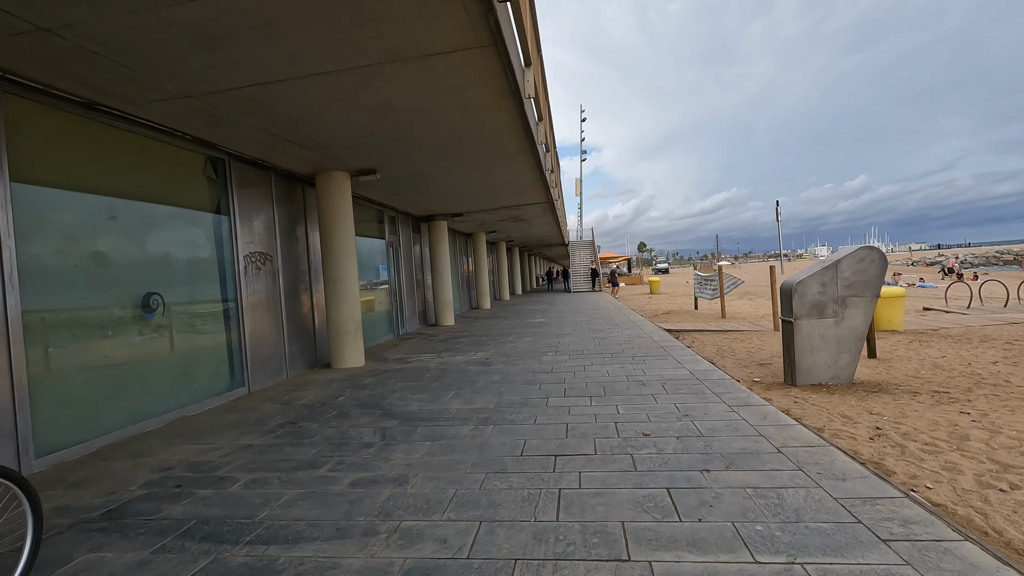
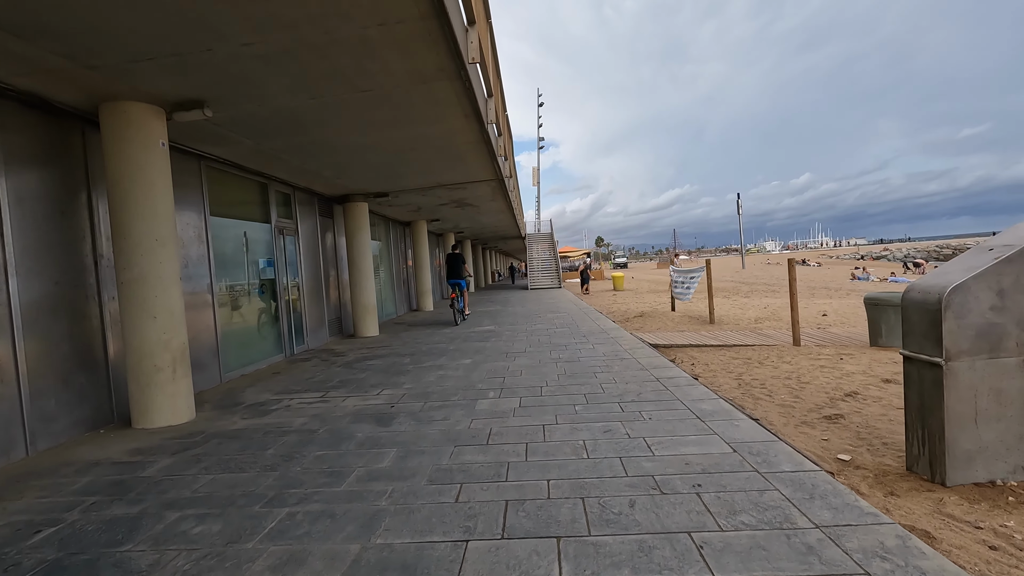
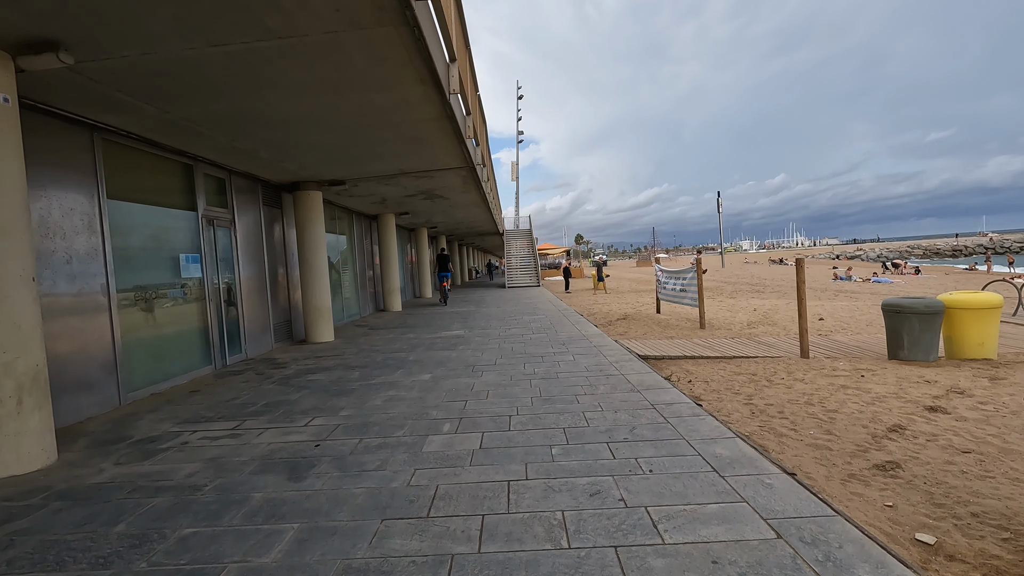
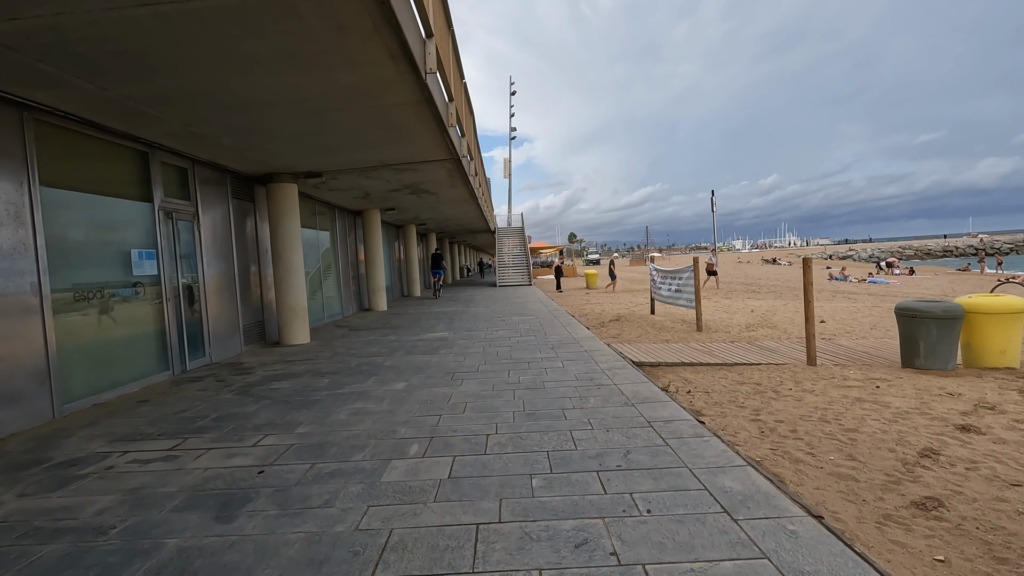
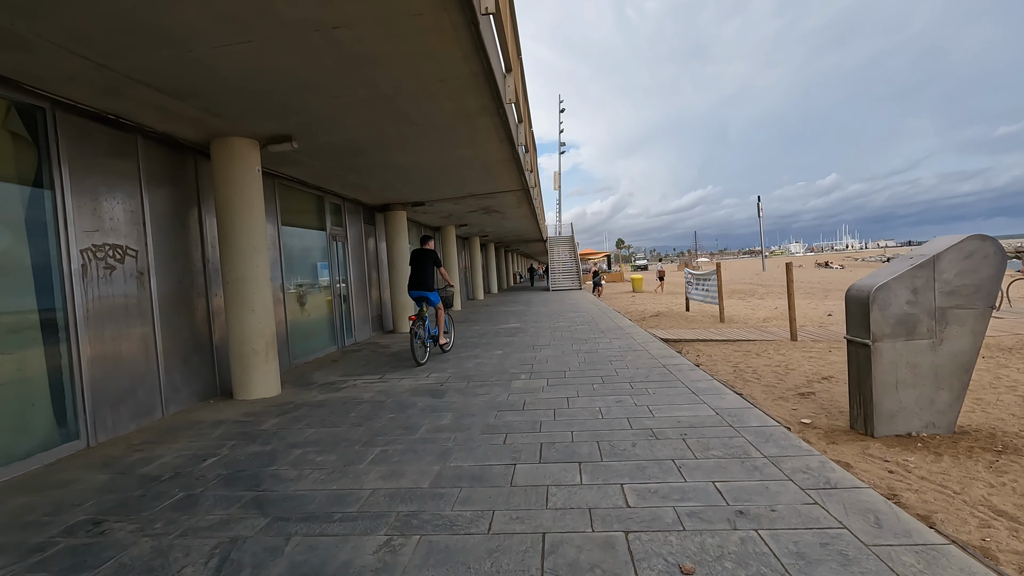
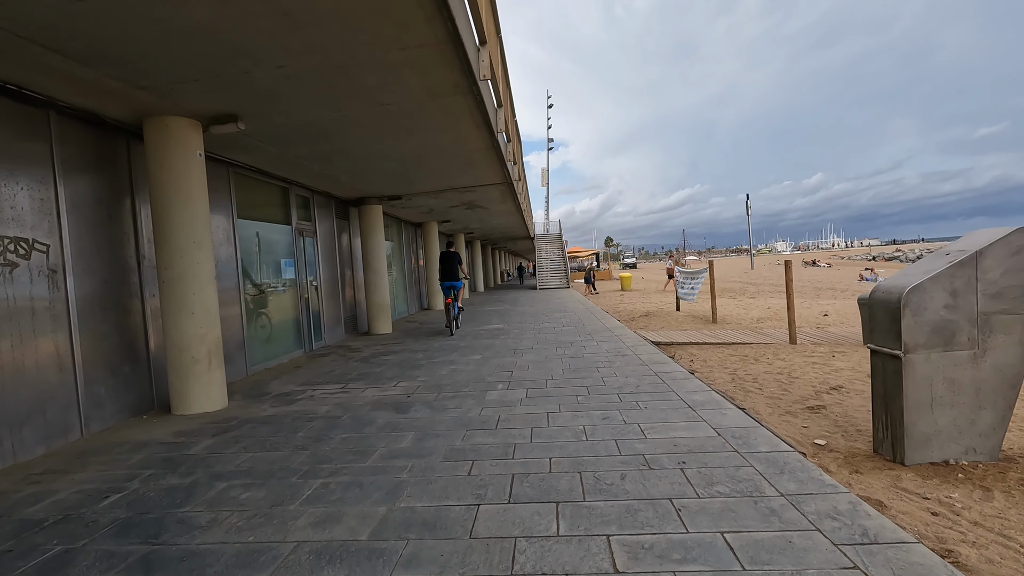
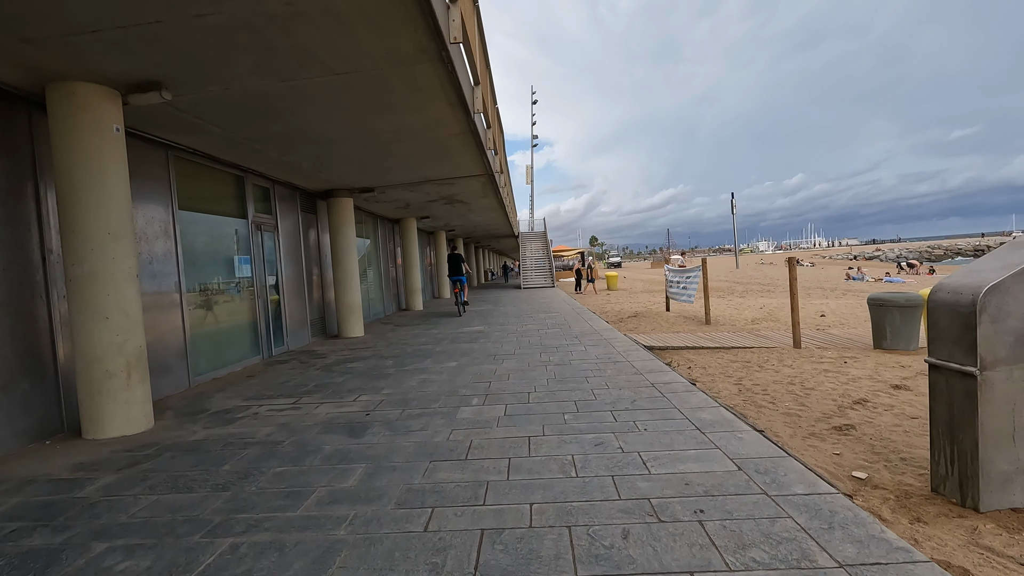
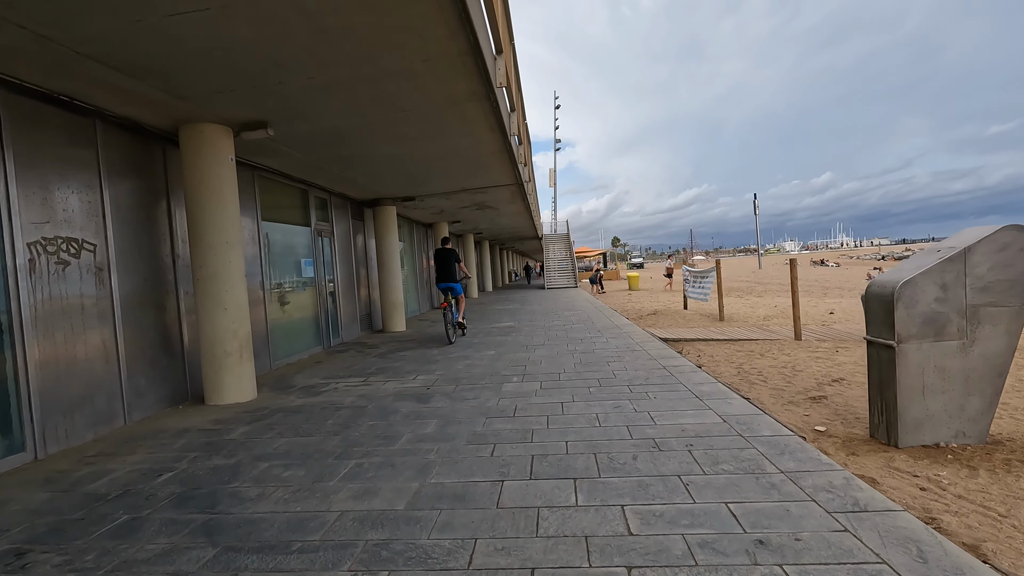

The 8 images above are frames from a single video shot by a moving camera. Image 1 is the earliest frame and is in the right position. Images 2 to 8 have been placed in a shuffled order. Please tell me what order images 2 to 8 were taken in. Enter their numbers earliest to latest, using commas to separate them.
5, 8, 6, 2, 7, 3, 4
